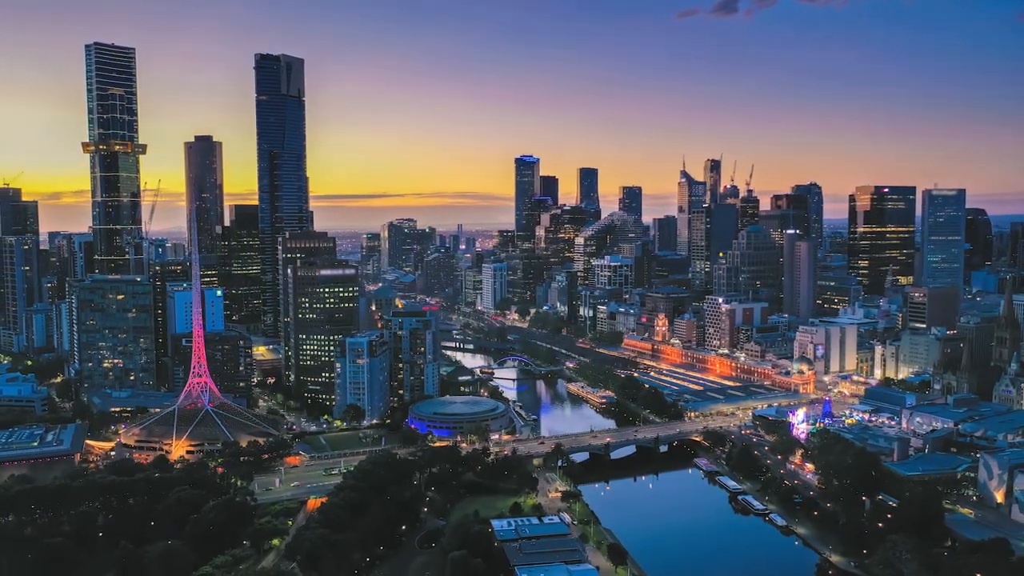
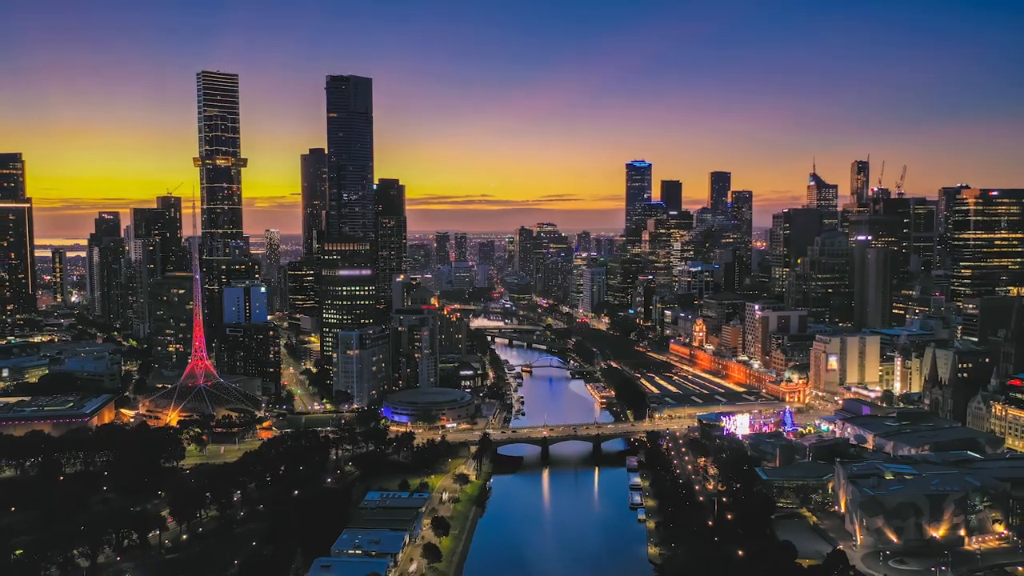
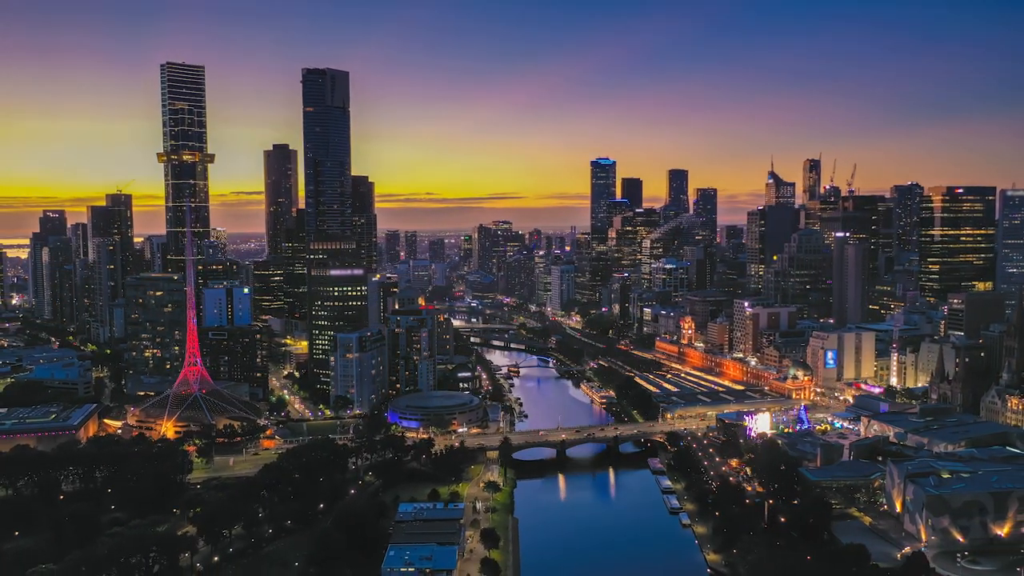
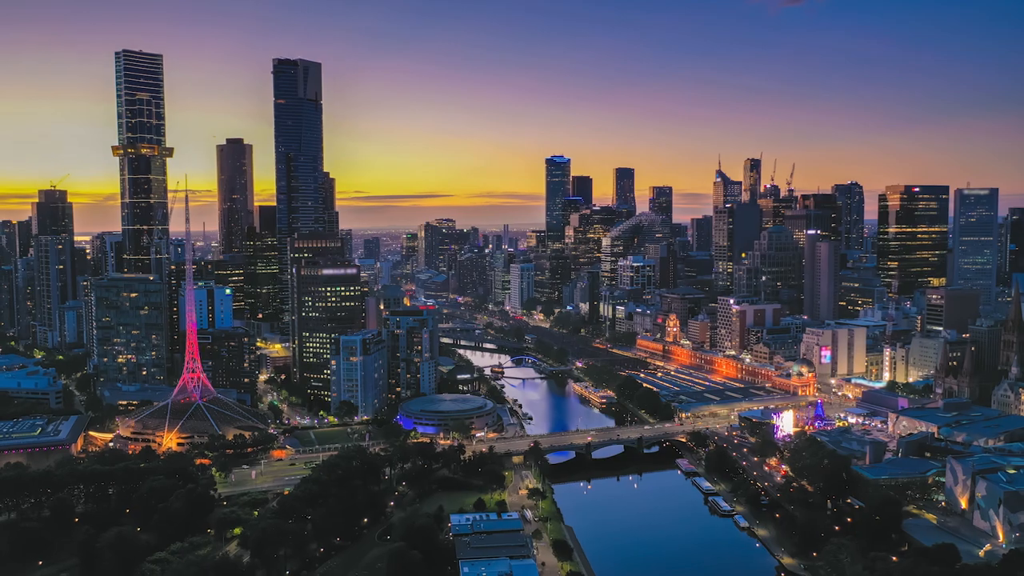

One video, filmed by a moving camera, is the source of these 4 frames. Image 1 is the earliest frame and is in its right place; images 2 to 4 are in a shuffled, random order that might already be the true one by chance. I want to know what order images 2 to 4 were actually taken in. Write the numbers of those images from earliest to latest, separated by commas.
4, 3, 2
